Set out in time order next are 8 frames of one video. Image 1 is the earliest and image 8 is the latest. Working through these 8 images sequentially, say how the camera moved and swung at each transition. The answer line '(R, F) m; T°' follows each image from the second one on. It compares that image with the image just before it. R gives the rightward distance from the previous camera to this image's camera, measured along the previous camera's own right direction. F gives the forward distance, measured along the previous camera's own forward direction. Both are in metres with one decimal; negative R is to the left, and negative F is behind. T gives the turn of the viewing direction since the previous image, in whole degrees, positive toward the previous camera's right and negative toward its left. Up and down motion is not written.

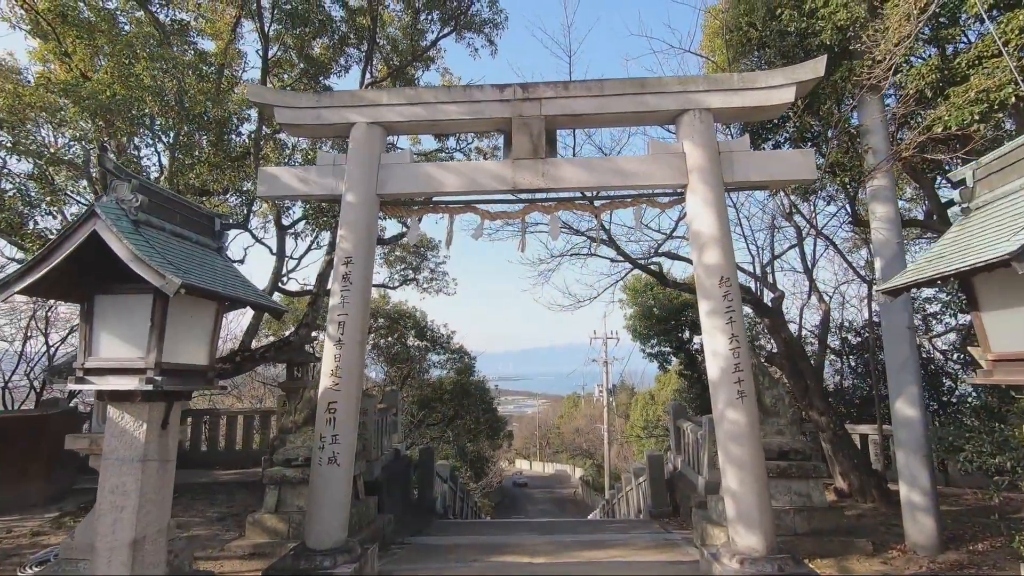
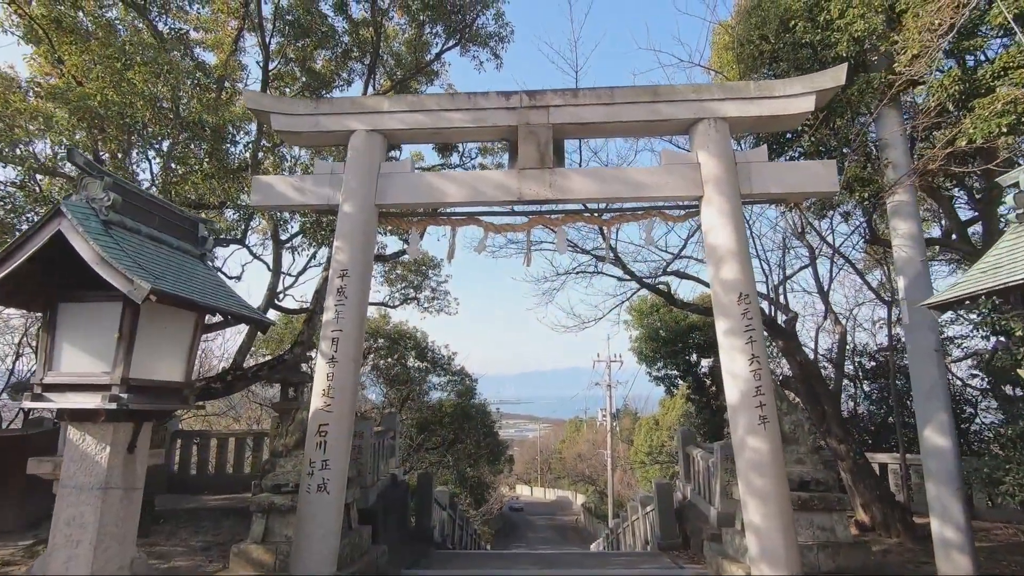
(0.0, +0.3) m; 0°
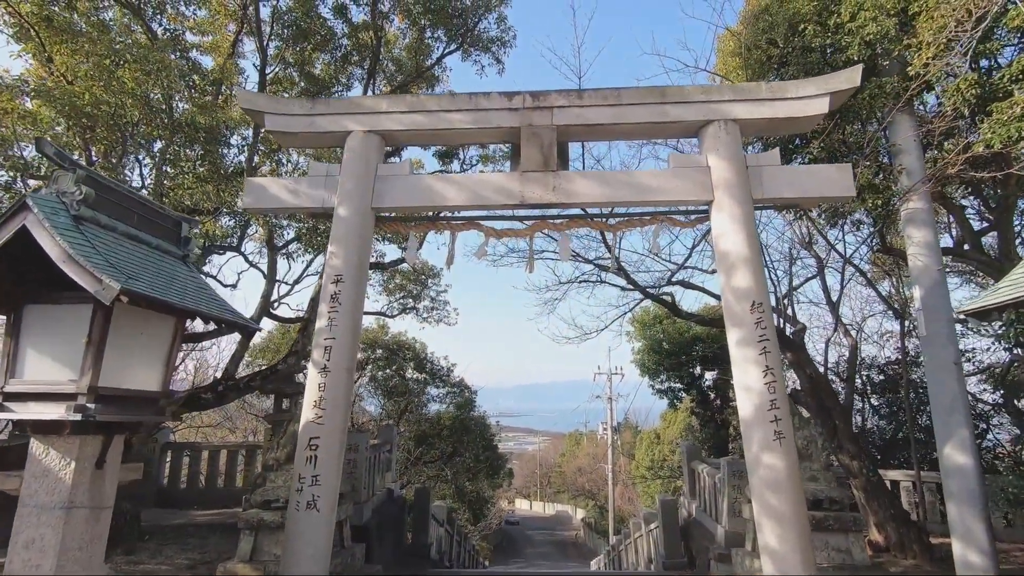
(0.0, +0.2) m; 0°
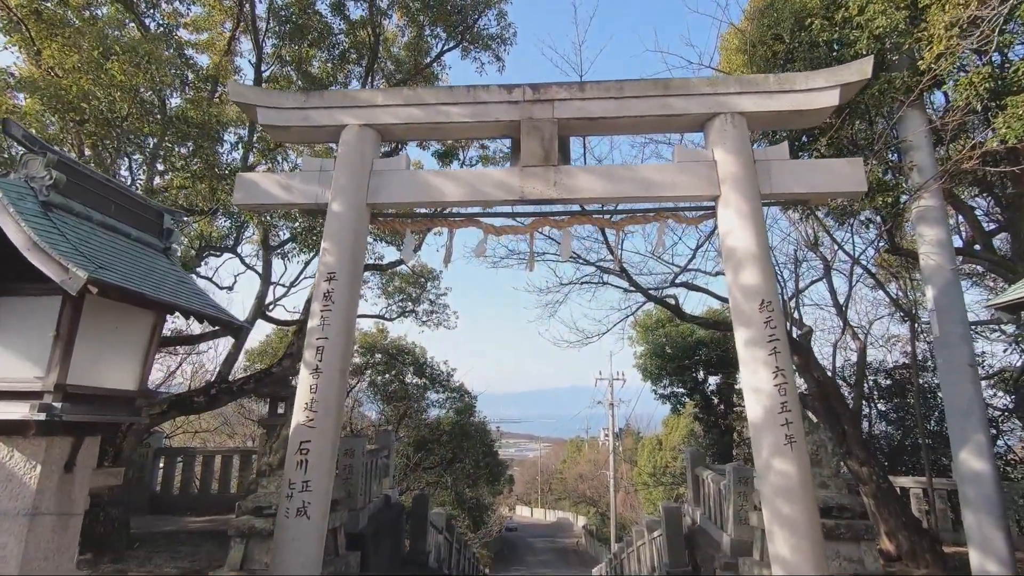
(0.0, +0.2) m; 0°
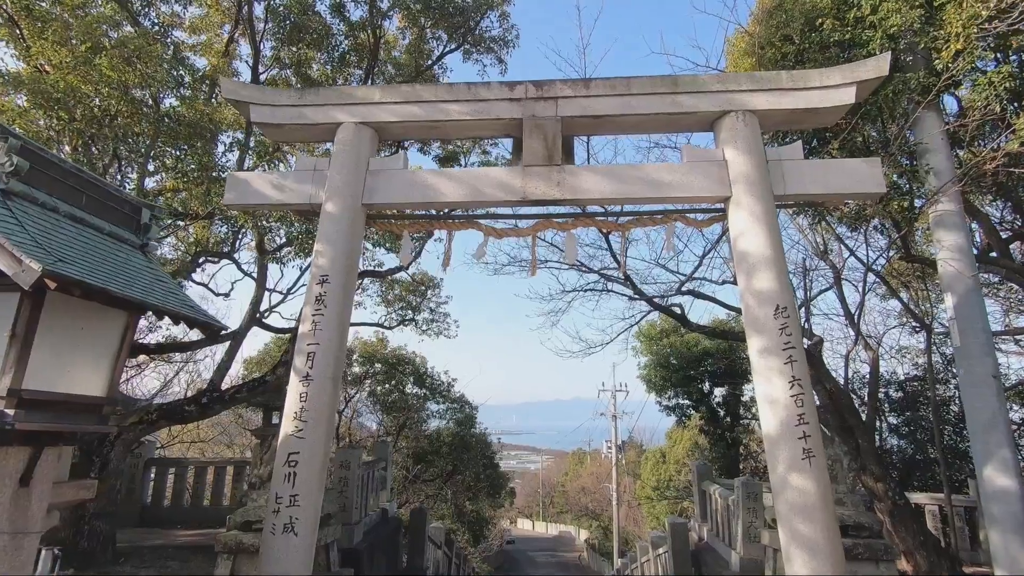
(0.0, +0.2) m; 0°
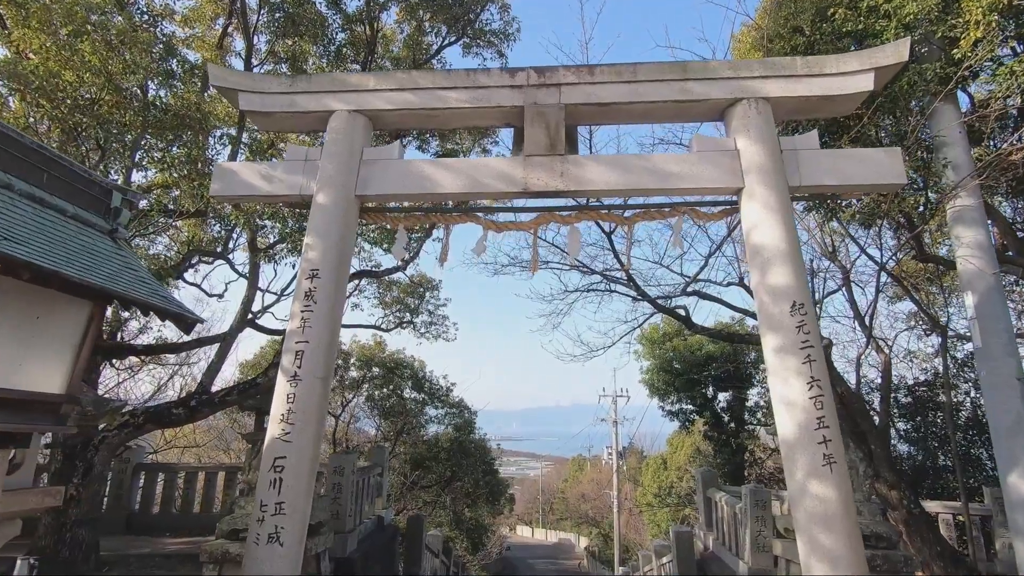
(0.0, +0.2) m; 0°
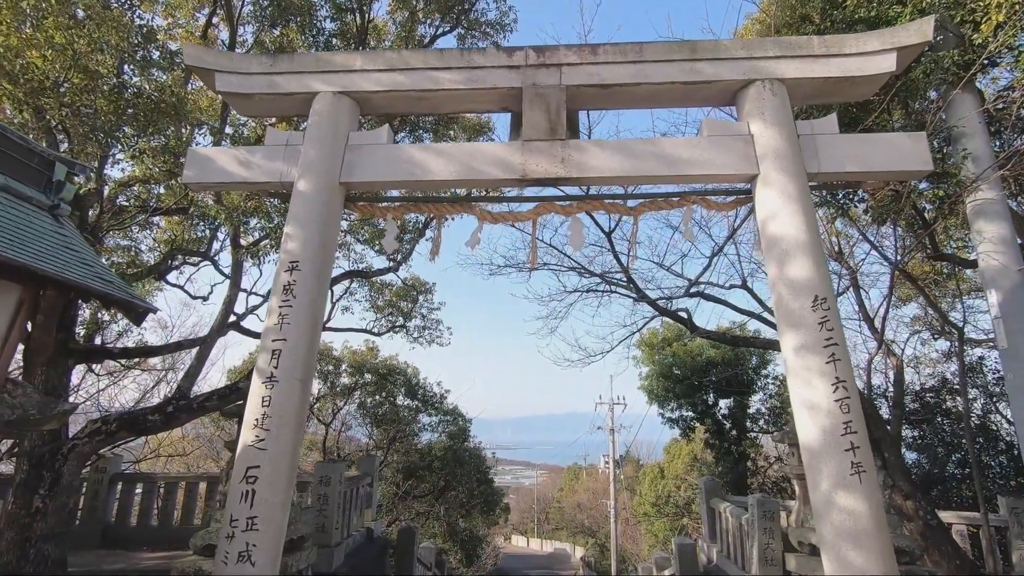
(0.0, +0.3) m; +1°
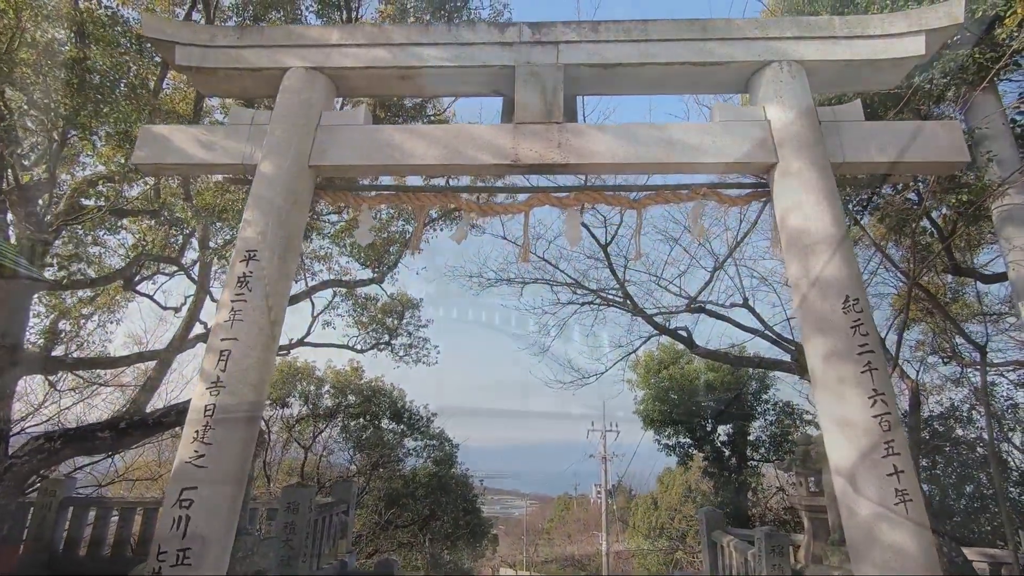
(0.0, +0.5) m; +1°
